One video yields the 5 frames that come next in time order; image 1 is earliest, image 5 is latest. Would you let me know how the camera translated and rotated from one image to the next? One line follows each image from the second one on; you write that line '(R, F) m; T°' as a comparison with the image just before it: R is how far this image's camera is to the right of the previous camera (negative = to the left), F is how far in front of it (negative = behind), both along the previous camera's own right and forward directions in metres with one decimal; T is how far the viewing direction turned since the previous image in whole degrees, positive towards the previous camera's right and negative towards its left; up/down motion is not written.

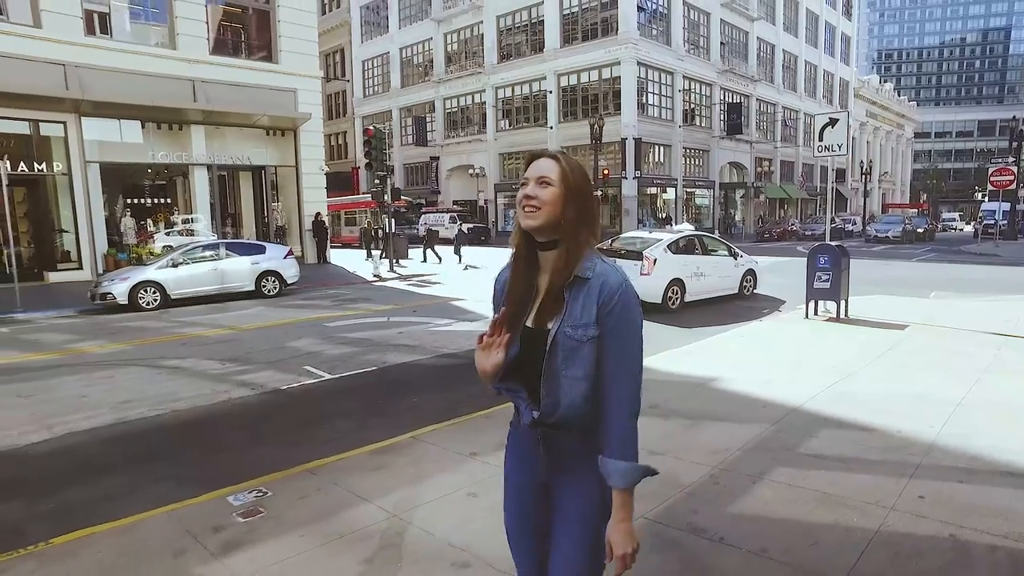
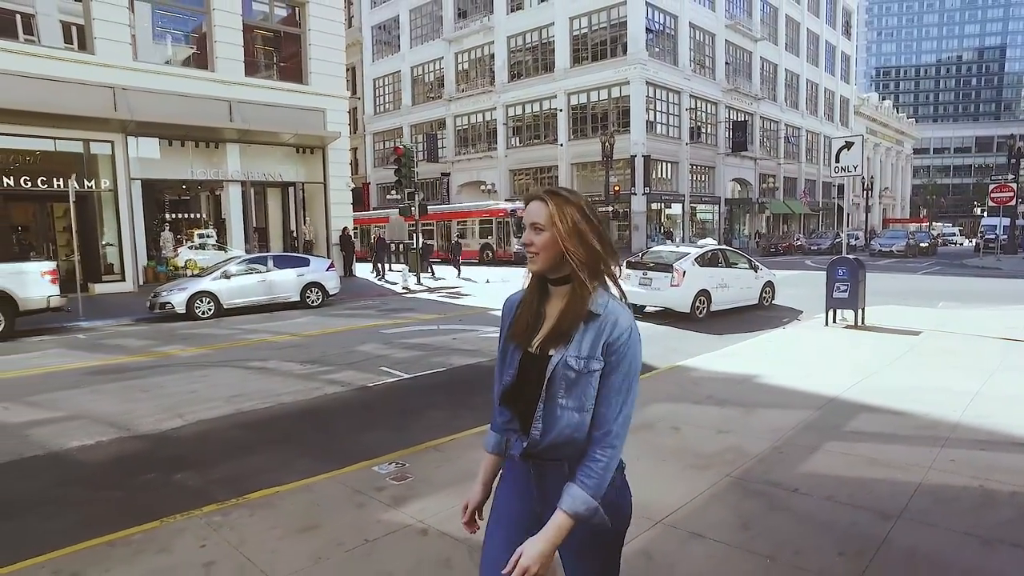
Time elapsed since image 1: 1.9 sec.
(-0.8, -0.9) m; 0°
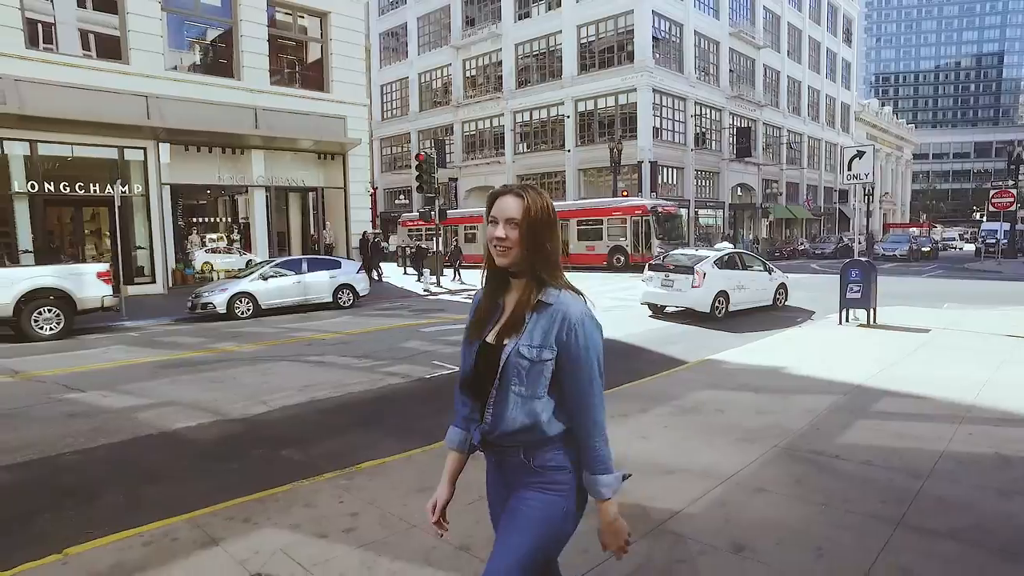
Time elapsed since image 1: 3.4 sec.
(-0.6, -0.7) m; 0°
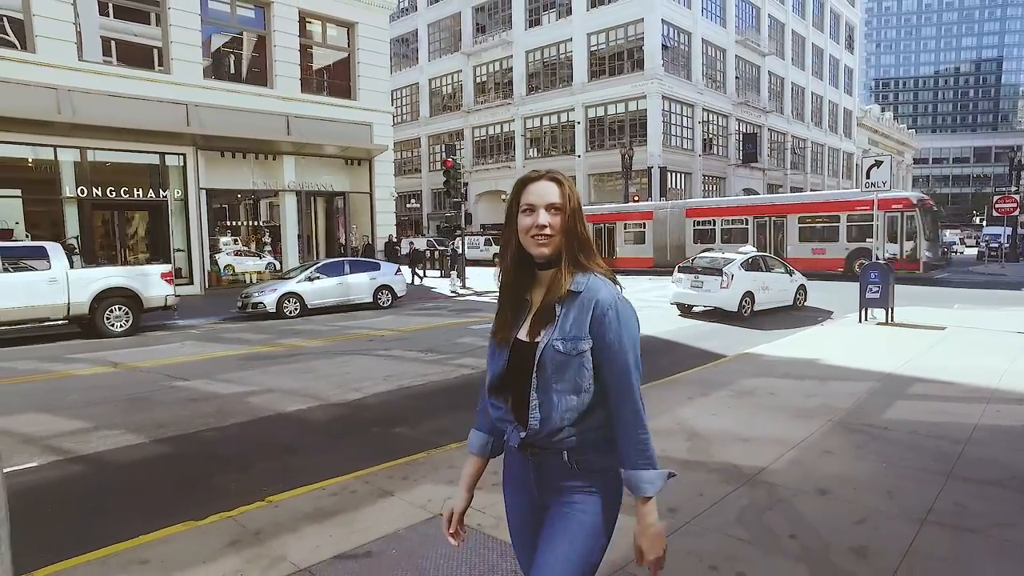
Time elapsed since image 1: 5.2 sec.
(-0.9, -0.9) m; 0°
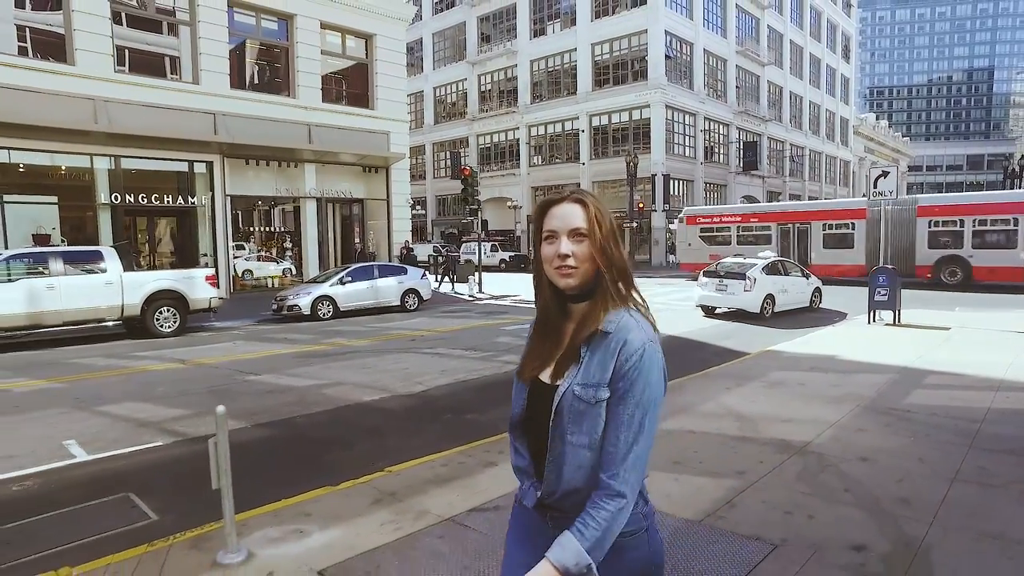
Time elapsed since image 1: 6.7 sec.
(-0.7, -0.8) m; 0°
